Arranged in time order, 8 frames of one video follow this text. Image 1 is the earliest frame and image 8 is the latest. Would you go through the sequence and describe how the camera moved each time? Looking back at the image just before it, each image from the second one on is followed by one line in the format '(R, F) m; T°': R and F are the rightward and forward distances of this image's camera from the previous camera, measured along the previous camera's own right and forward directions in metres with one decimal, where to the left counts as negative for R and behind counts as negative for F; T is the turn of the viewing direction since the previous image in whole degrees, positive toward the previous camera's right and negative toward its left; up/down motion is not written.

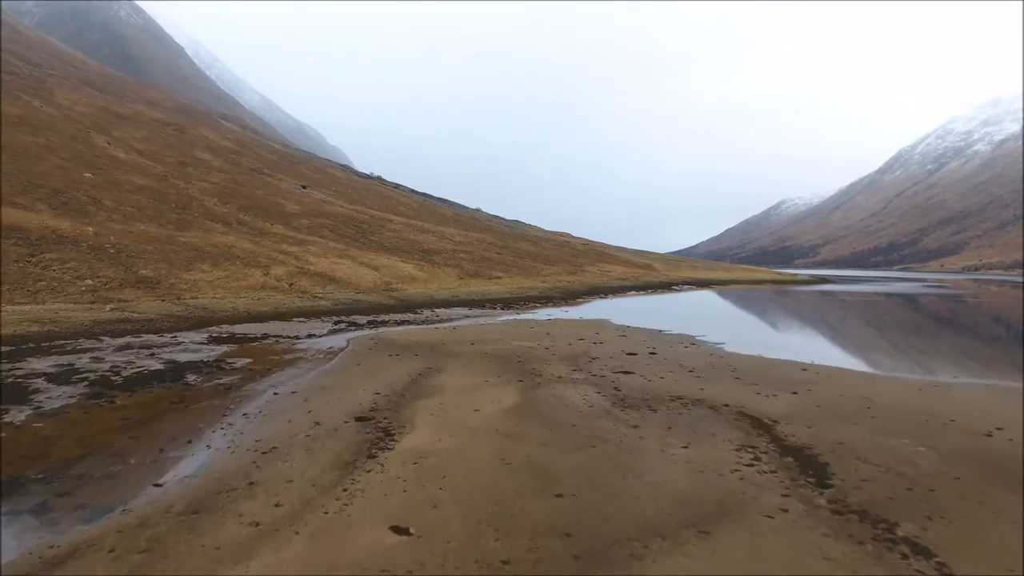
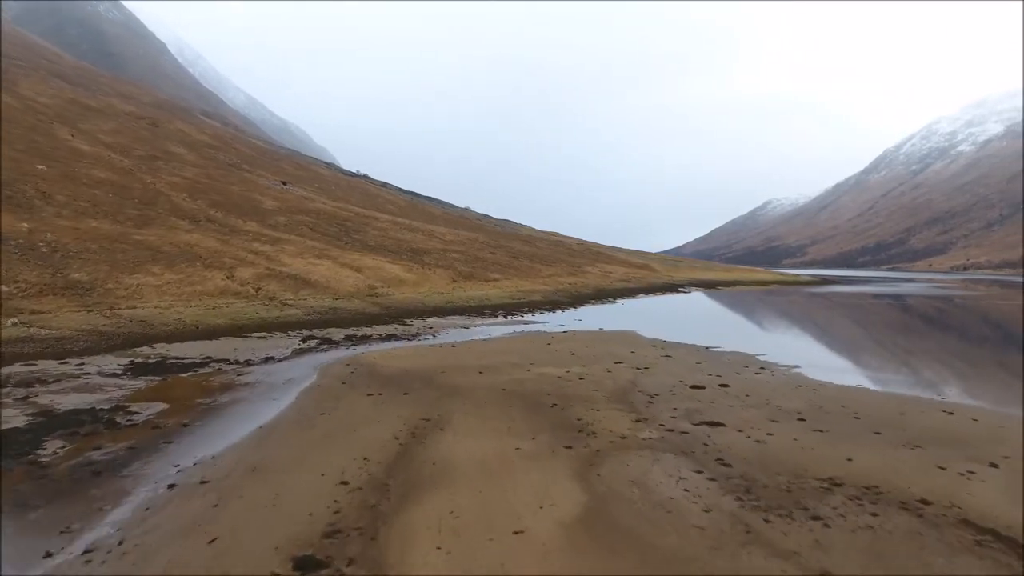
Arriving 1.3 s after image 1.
(-0.9, +5.9) m; +1°
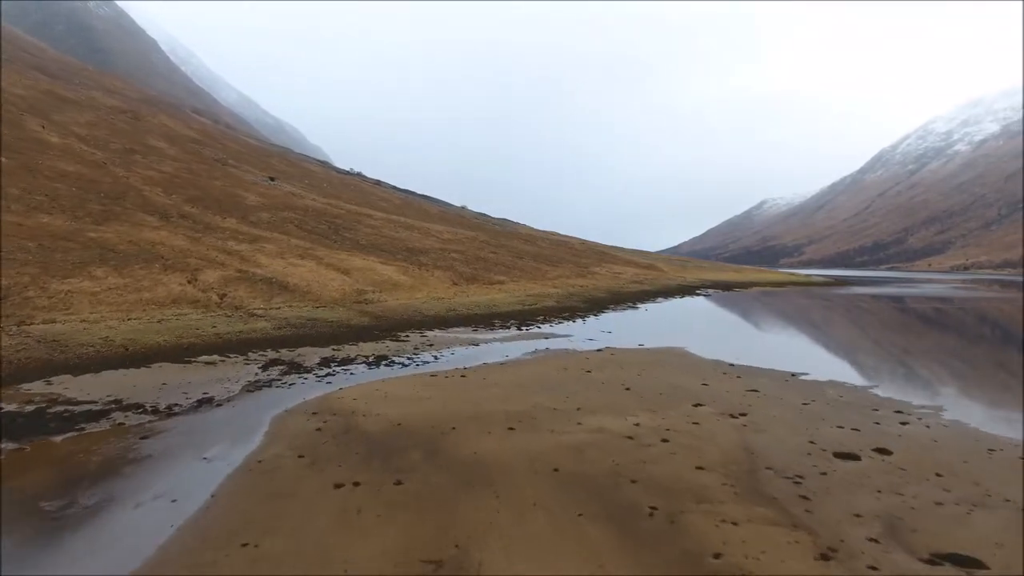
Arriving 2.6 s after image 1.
(-0.9, +5.9) m; 0°
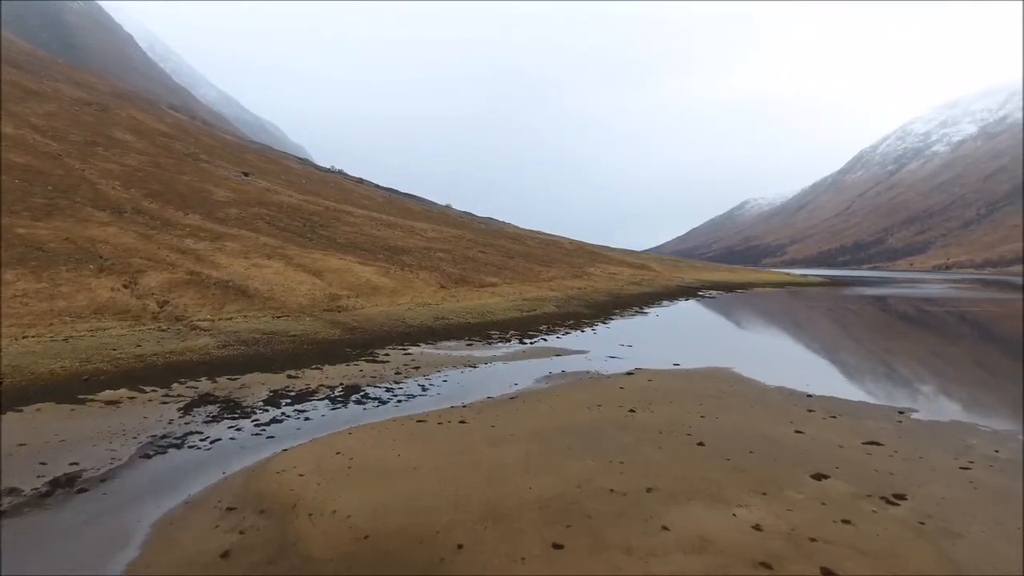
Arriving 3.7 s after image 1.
(-0.7, +4.9) m; +1°
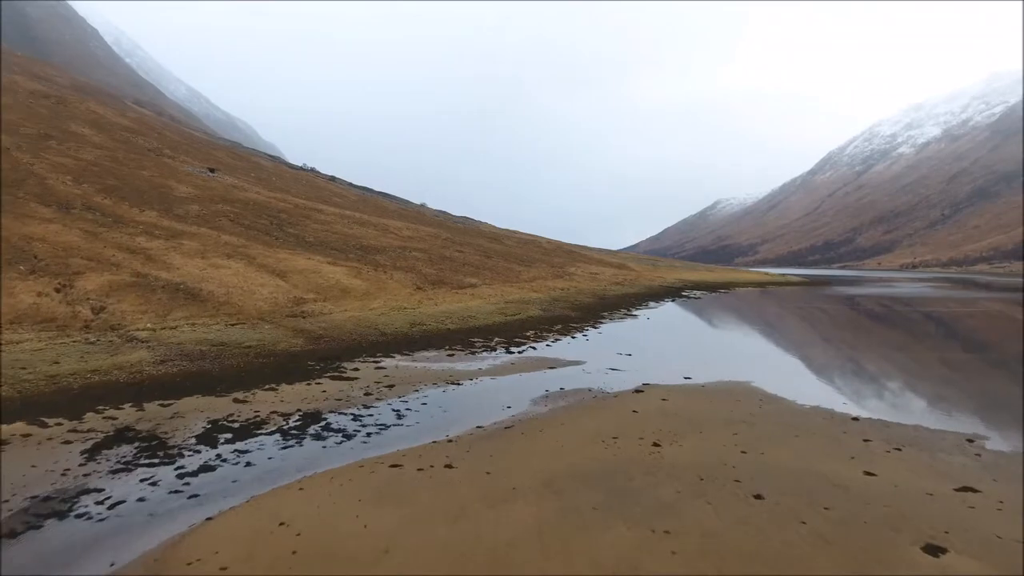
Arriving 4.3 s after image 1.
(-0.4, +2.6) m; +2°
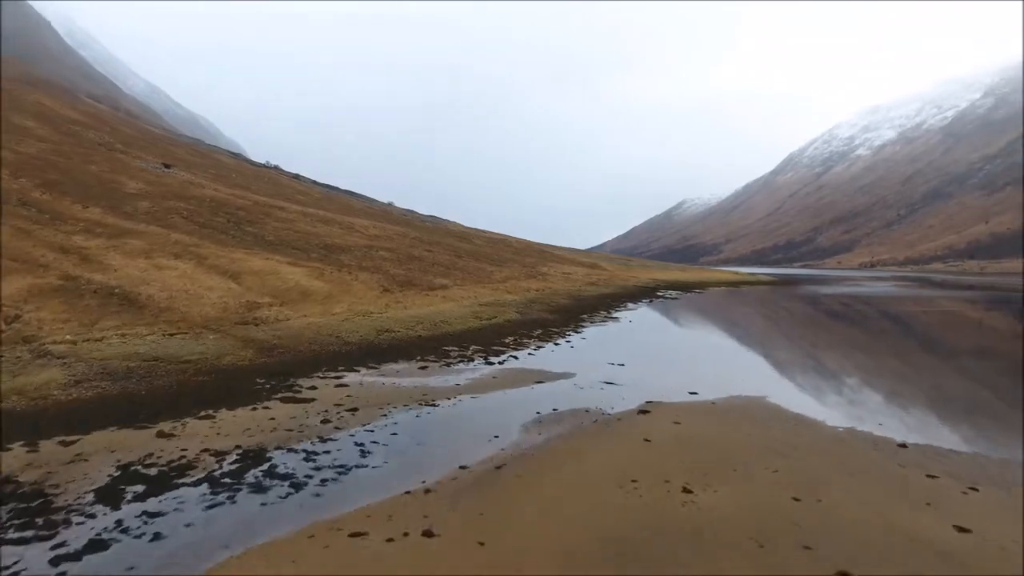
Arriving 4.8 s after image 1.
(-0.4, +2.3) m; +3°
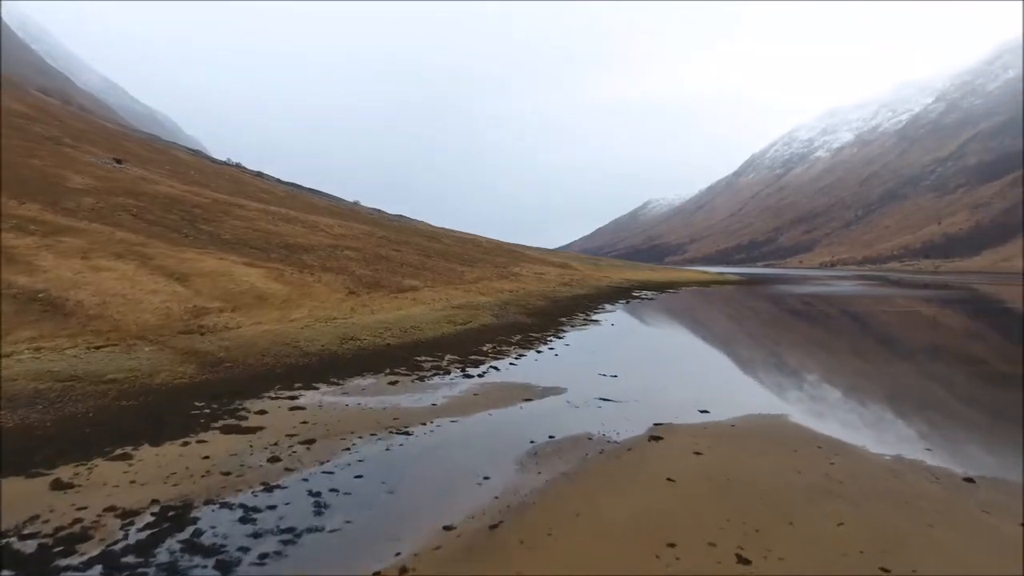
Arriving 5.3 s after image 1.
(-0.4, +2.2) m; +3°
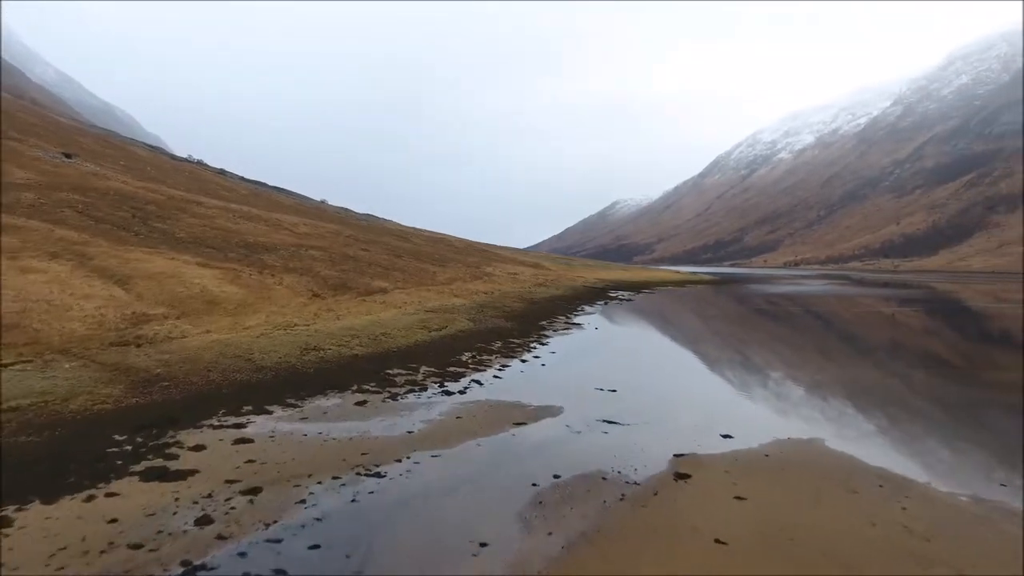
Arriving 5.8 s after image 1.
(-0.4, +2.2) m; +3°
